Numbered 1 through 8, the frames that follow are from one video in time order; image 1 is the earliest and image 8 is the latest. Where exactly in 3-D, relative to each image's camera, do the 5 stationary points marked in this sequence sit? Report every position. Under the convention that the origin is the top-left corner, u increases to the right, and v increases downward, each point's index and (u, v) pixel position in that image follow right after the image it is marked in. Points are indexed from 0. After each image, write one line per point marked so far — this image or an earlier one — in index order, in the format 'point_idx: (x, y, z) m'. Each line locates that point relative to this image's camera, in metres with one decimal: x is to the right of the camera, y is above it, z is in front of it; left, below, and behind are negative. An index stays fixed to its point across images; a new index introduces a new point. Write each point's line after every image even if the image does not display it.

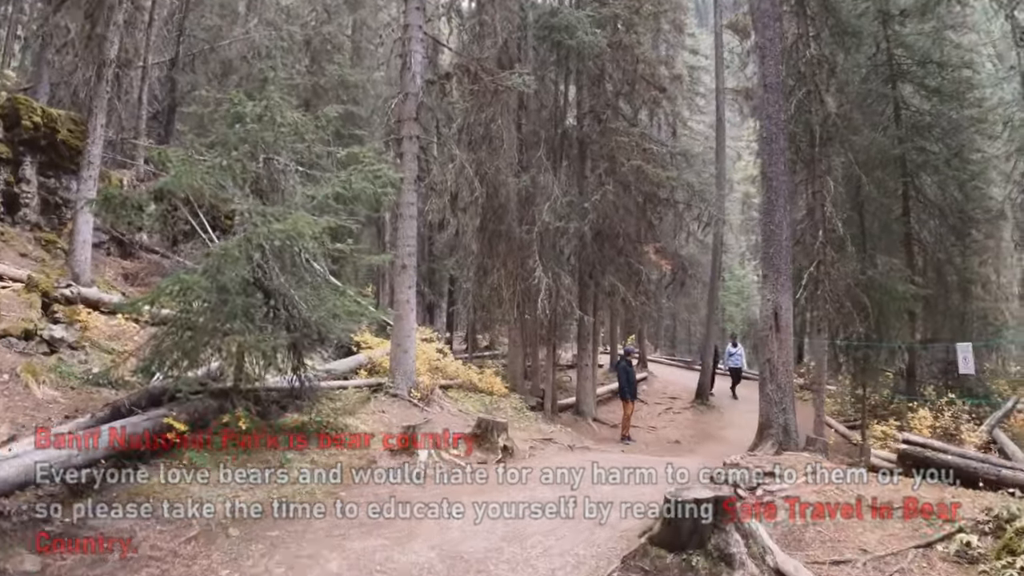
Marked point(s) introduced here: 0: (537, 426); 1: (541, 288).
0: (+0.3, -1.7, +13.1) m
1: (+0.4, 0.0, +14.6) m
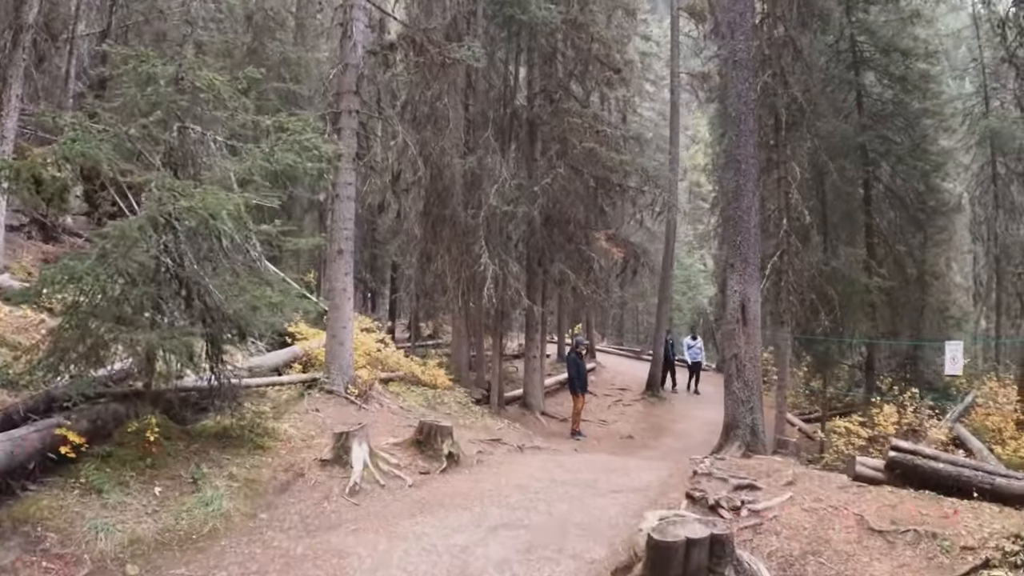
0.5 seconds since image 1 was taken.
0: (-0.3, -1.5, +12.3) m
1: (-0.3, +0.2, +13.8) m
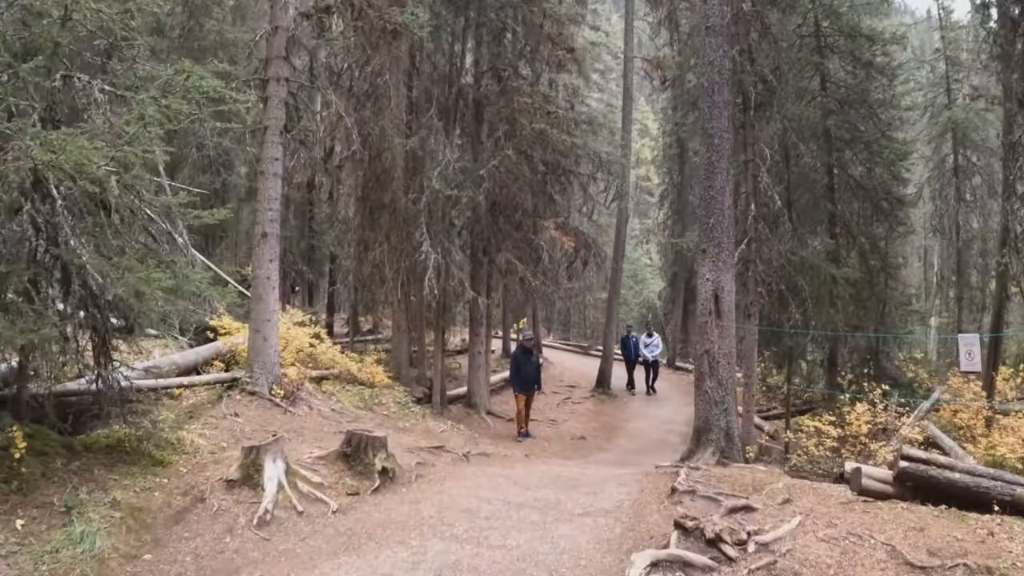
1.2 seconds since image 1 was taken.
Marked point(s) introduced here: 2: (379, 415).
0: (-0.9, -1.4, +11.3) m
1: (-1.0, +0.3, +12.8) m
2: (-1.4, -1.4, +11.3) m
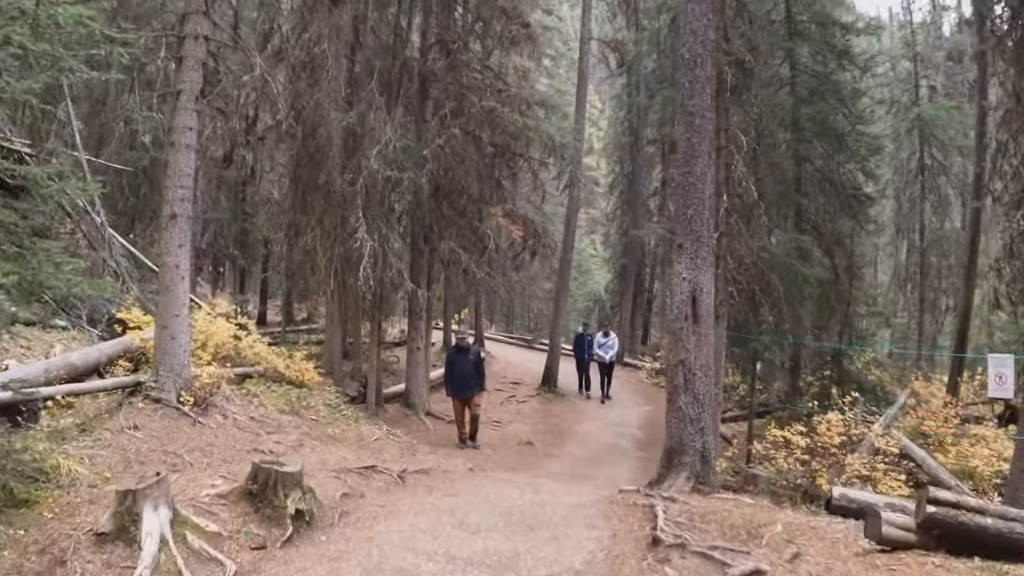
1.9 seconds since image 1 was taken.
0: (-1.5, -1.3, +10.2) m
1: (-1.6, +0.4, +11.7) m
2: (-1.9, -1.3, +10.2) m
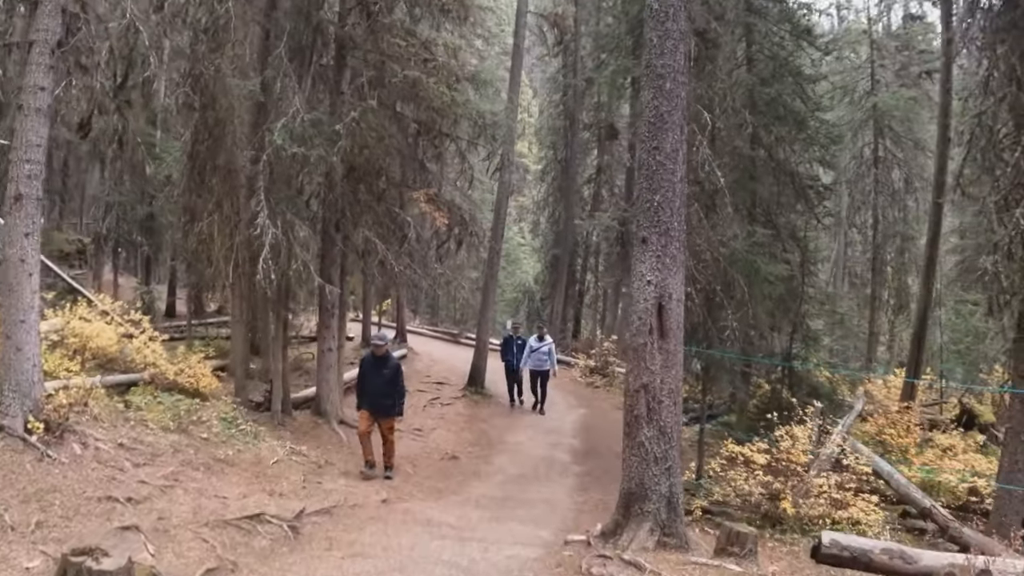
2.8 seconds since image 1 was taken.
0: (-2.1, -1.3, +8.7) m
1: (-2.3, +0.4, +10.2) m
2: (-2.6, -1.2, +8.7) m
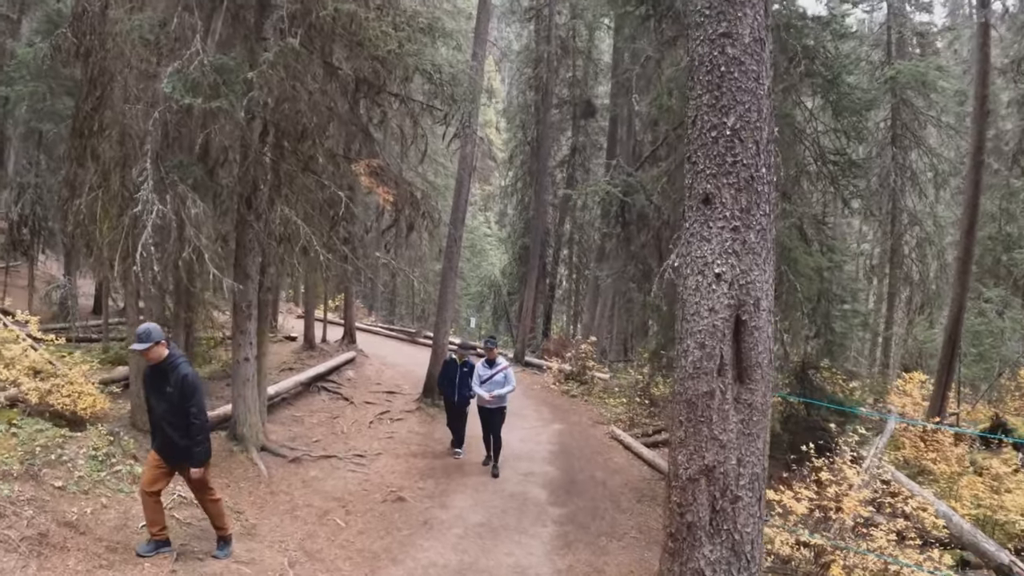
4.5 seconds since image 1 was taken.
0: (-2.3, -1.3, +6.4) m
1: (-2.6, +0.5, +7.8) m
2: (-2.8, -1.2, +6.3) m
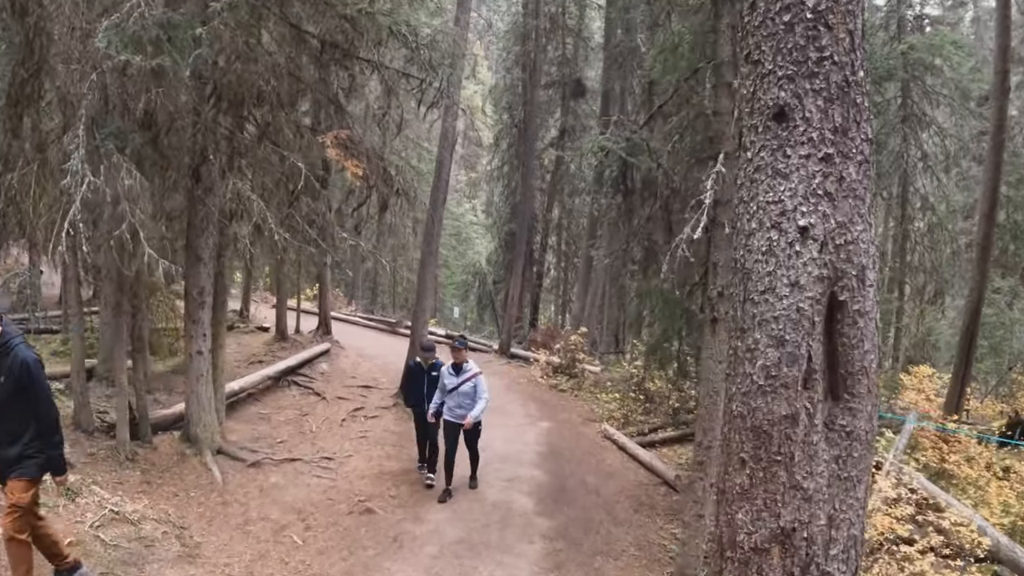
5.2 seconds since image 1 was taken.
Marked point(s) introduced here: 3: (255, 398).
0: (-2.4, -1.2, +5.4) m
1: (-2.7, +0.6, +6.8) m
2: (-2.9, -1.1, +5.3) m
3: (-2.8, -1.2, +11.9) m
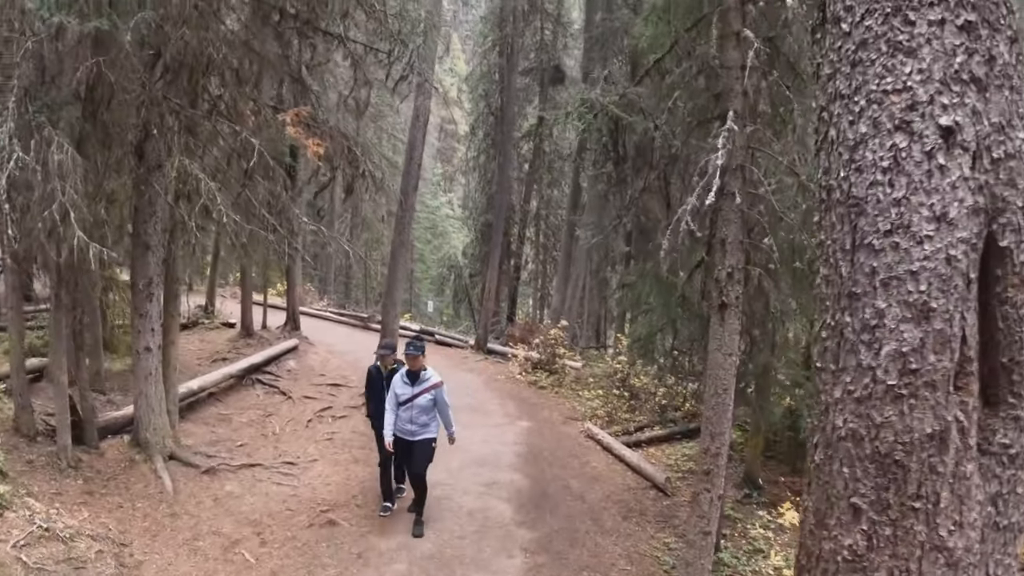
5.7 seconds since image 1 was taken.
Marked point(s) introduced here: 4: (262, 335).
0: (-2.5, -1.1, +4.7) m
1: (-2.8, +0.6, +6.0) m
2: (-3.0, -1.1, +4.5) m
3: (-3.1, -1.1, +11.2) m
4: (-3.4, -0.6, +14.8) m
